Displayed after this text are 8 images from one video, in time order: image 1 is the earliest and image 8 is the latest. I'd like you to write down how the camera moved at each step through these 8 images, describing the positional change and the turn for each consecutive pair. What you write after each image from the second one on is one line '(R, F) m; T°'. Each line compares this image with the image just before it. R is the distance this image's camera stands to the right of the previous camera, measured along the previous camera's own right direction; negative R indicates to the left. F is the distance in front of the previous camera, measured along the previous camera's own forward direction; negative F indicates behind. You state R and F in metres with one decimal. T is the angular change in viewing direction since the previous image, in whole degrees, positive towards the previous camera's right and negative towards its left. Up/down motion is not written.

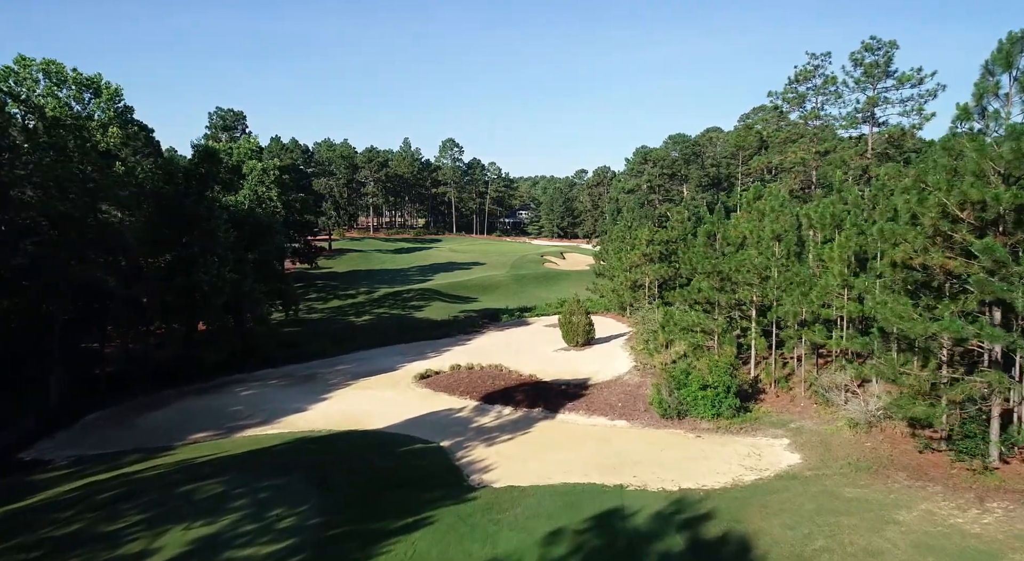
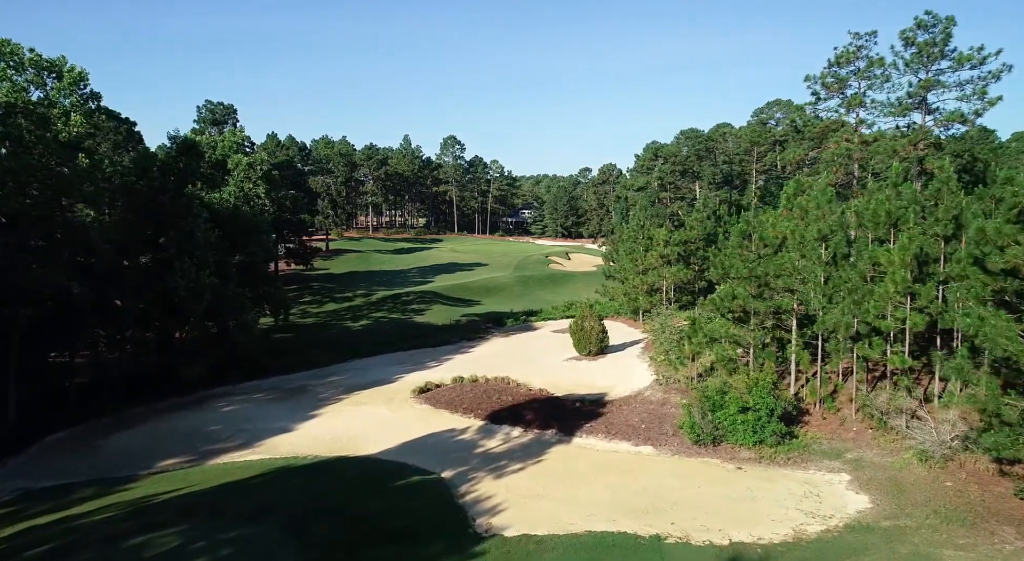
(-0.2, +2.2) m; 0°
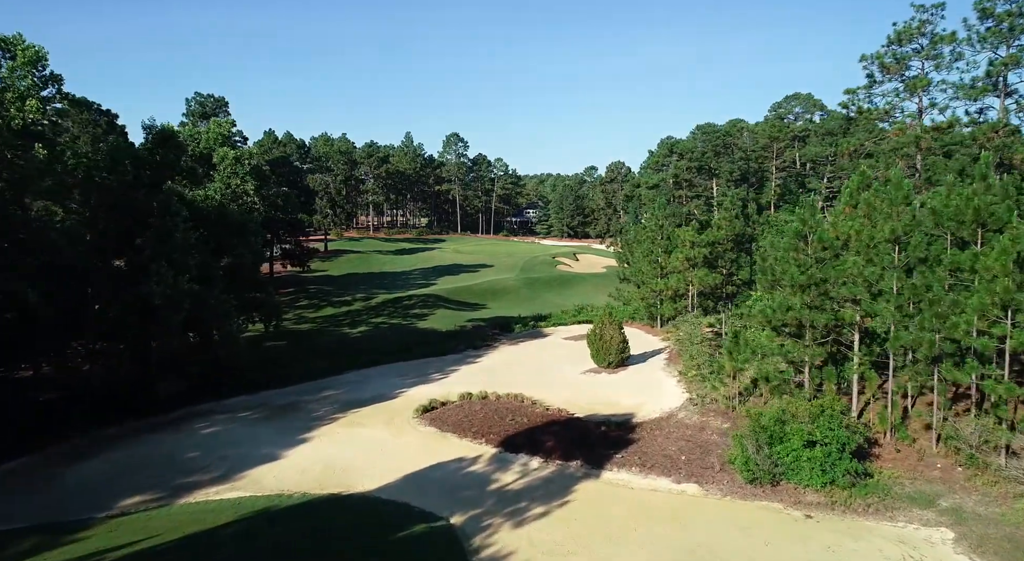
(-0.4, +2.4) m; 0°
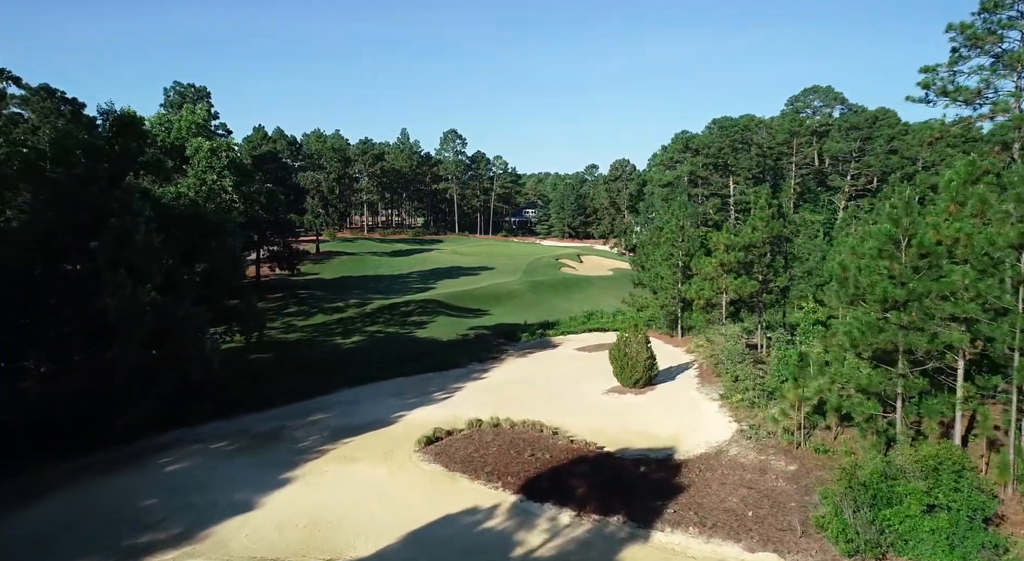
(-0.6, +2.9) m; 0°
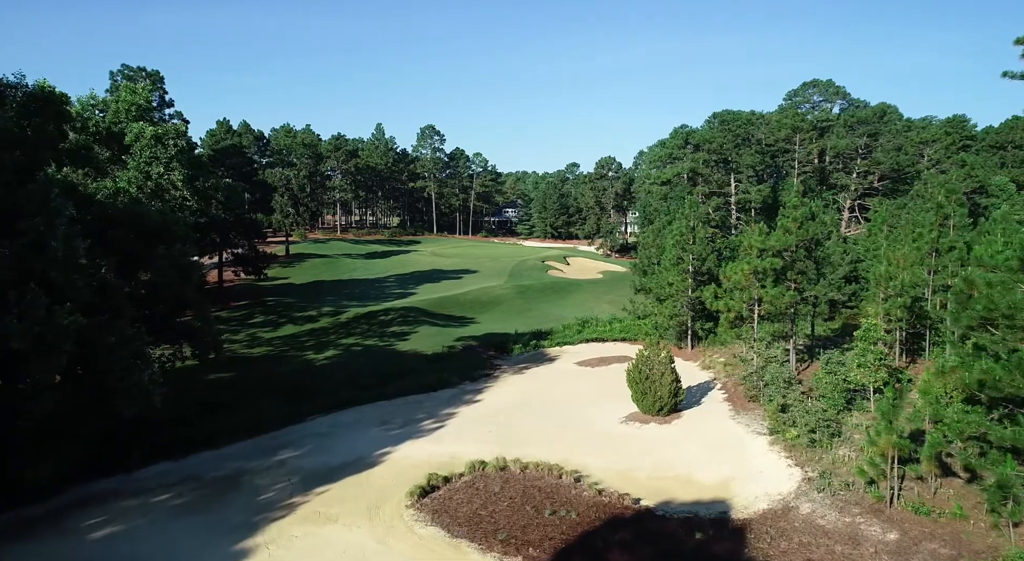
(-0.8, +3.2) m; +2°
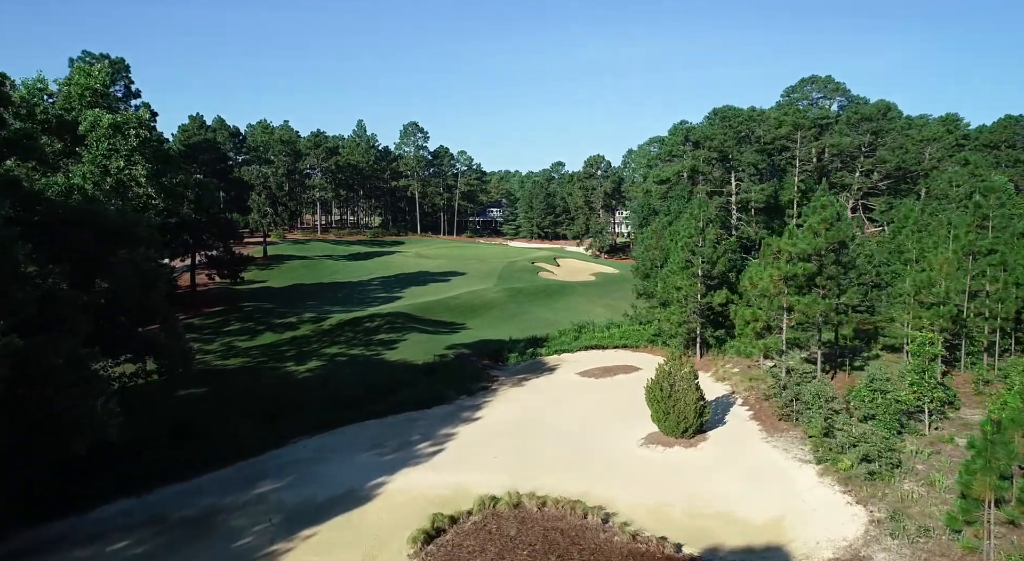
(-0.7, +2.0) m; +2°
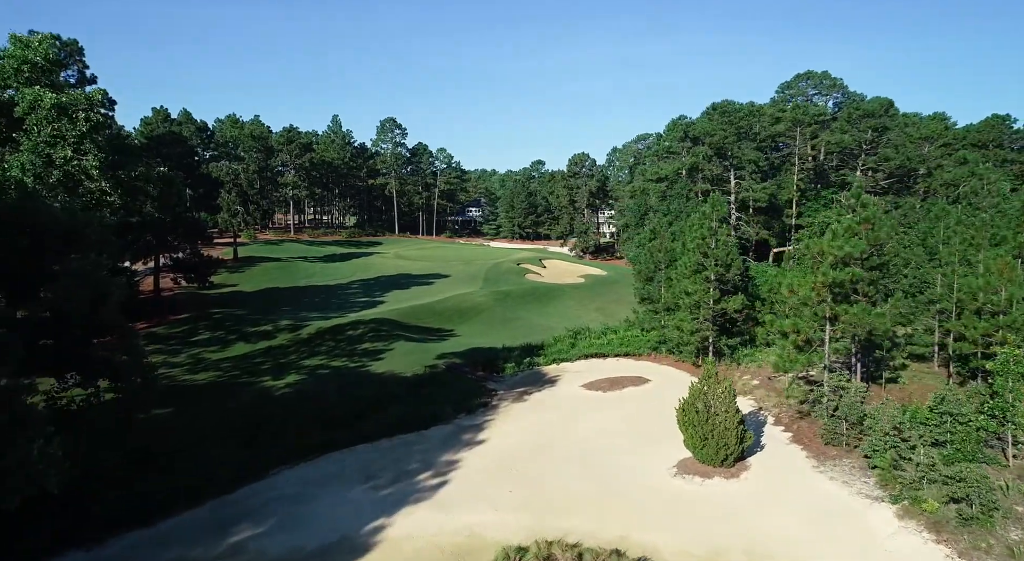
(-0.9, +2.2) m; +2°
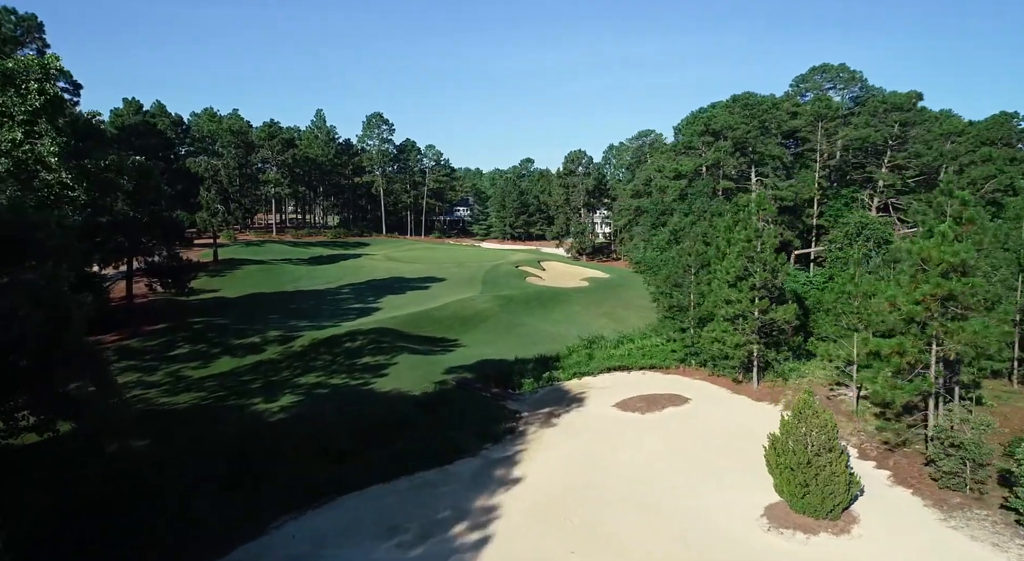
(-1.5, +2.8) m; +2°
